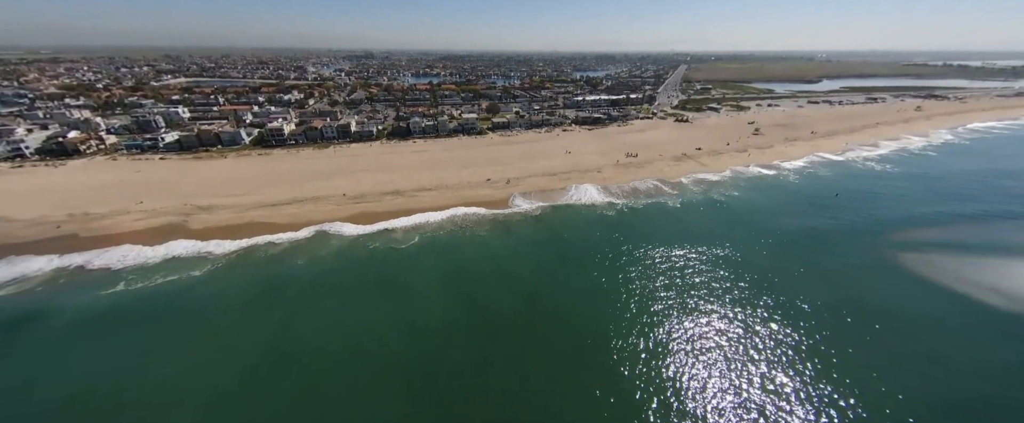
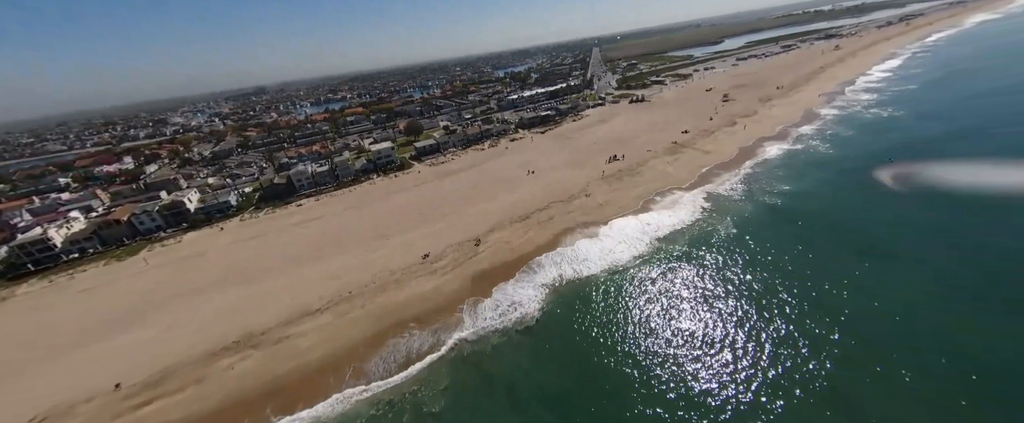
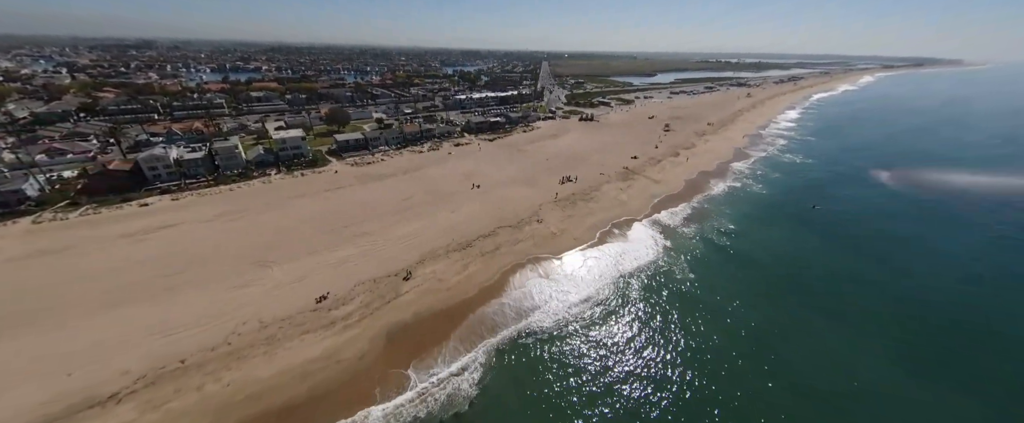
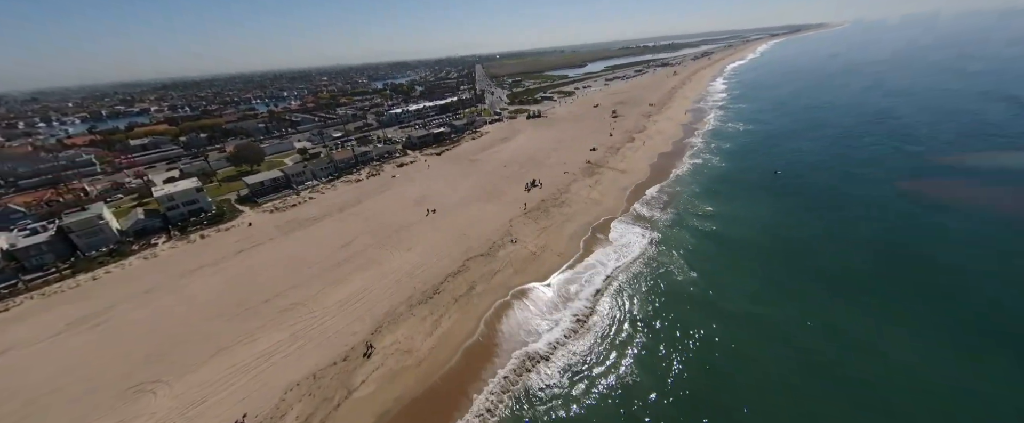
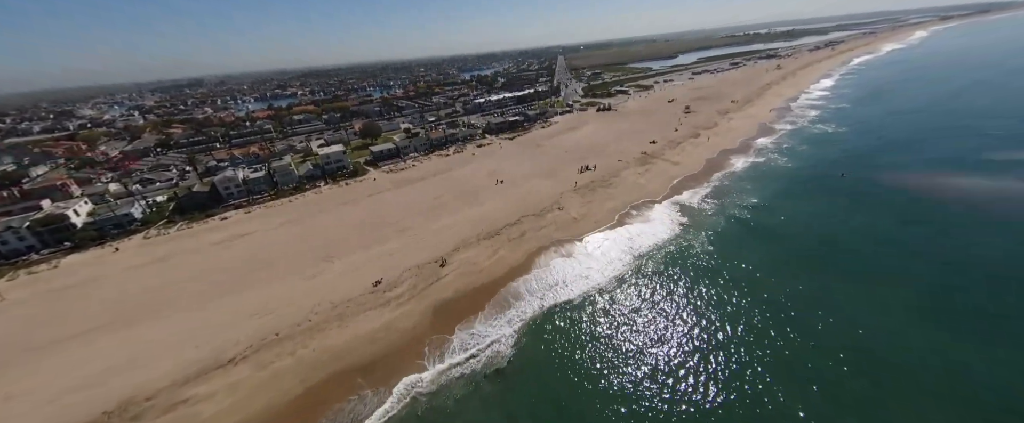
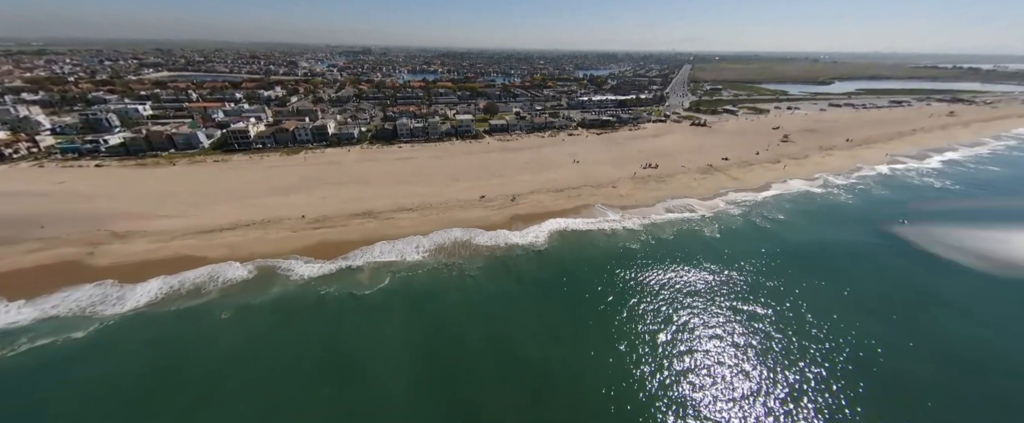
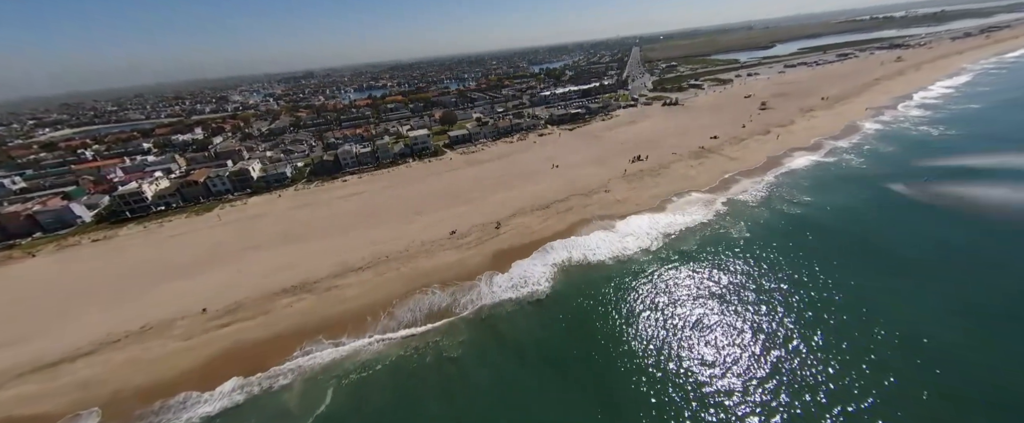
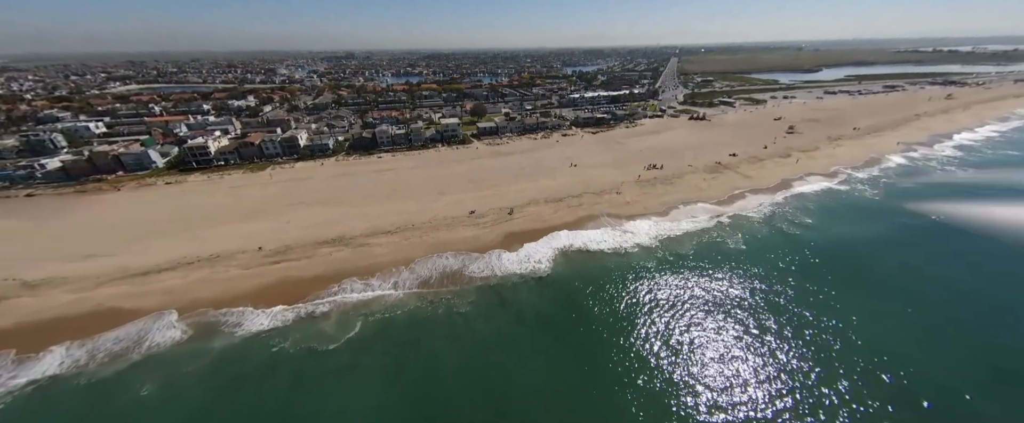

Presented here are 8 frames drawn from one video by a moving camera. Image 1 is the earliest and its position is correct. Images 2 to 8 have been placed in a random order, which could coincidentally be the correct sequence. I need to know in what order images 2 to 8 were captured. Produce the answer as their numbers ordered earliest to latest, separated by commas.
6, 8, 7, 2, 5, 3, 4
